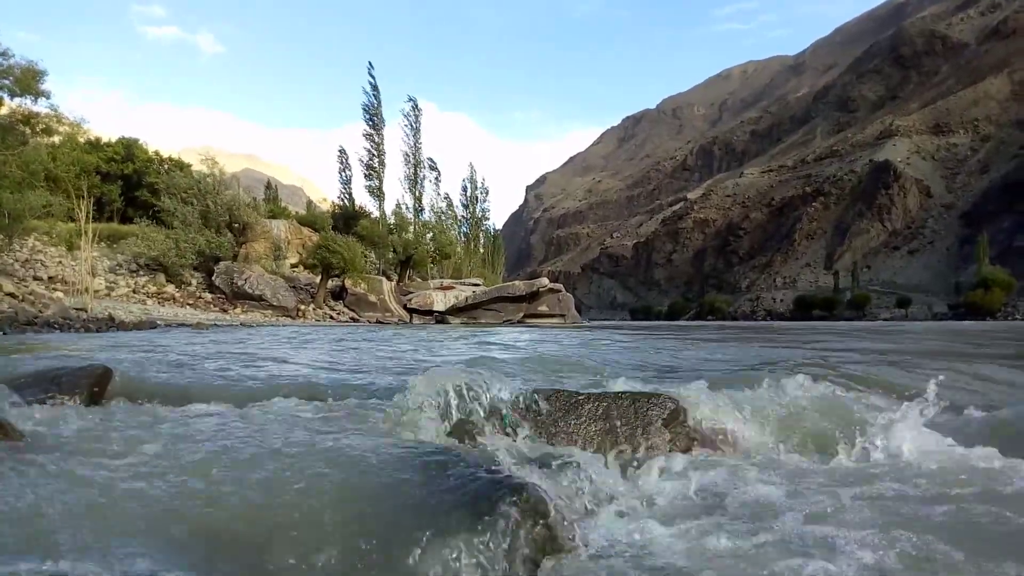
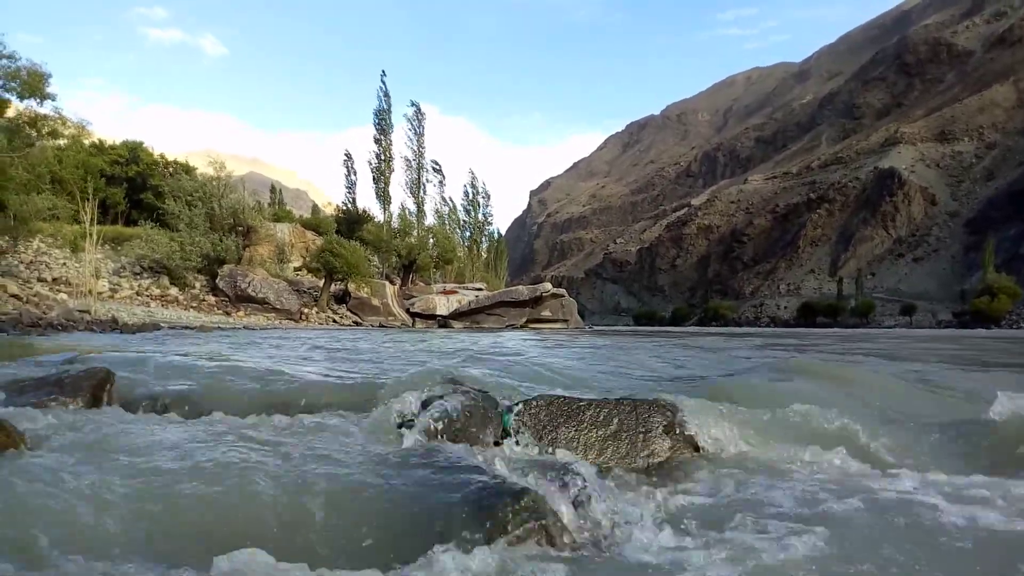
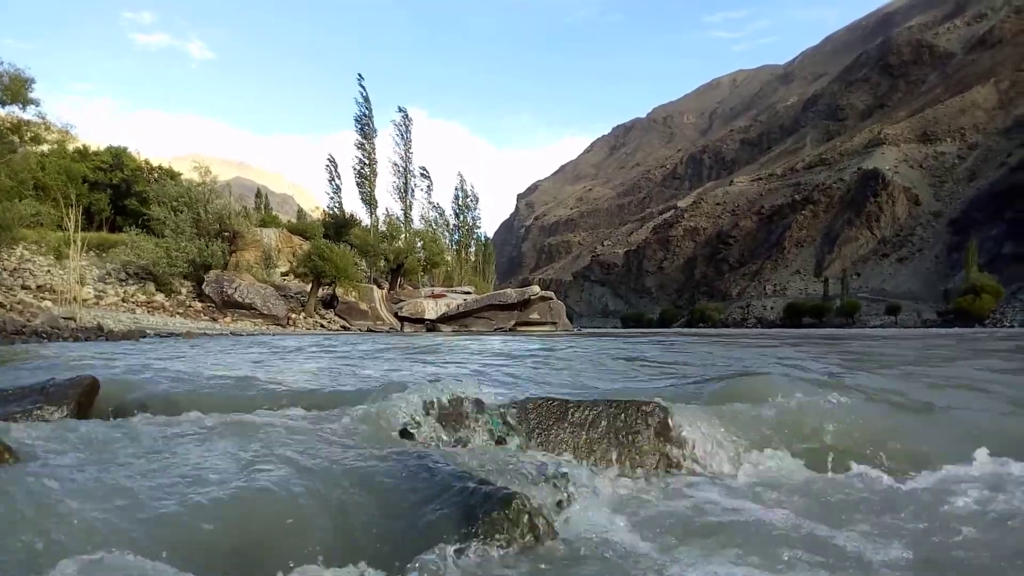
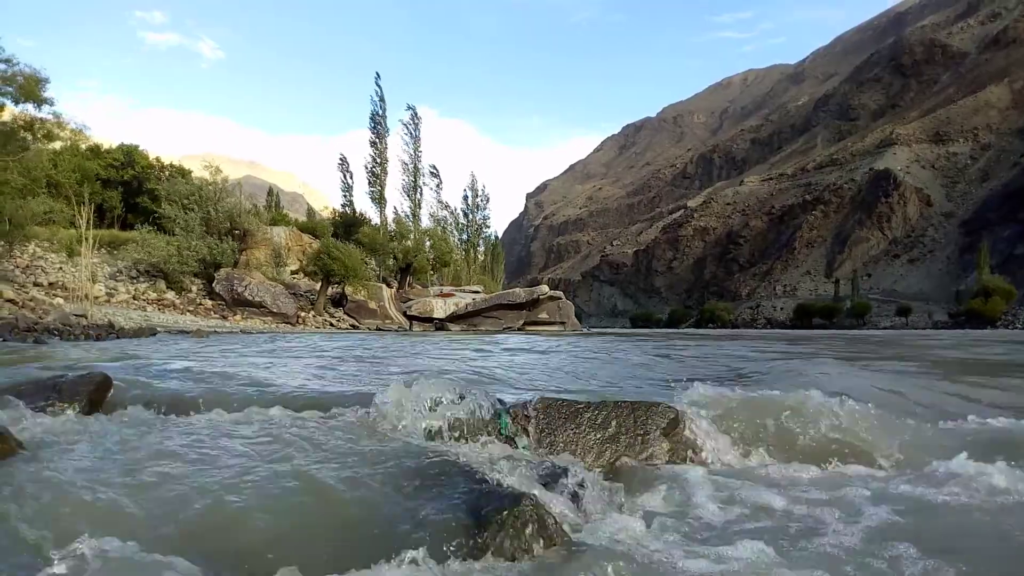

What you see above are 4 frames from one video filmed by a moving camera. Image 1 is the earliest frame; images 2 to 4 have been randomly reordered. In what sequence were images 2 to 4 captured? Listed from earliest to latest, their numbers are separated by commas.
4, 3, 2
